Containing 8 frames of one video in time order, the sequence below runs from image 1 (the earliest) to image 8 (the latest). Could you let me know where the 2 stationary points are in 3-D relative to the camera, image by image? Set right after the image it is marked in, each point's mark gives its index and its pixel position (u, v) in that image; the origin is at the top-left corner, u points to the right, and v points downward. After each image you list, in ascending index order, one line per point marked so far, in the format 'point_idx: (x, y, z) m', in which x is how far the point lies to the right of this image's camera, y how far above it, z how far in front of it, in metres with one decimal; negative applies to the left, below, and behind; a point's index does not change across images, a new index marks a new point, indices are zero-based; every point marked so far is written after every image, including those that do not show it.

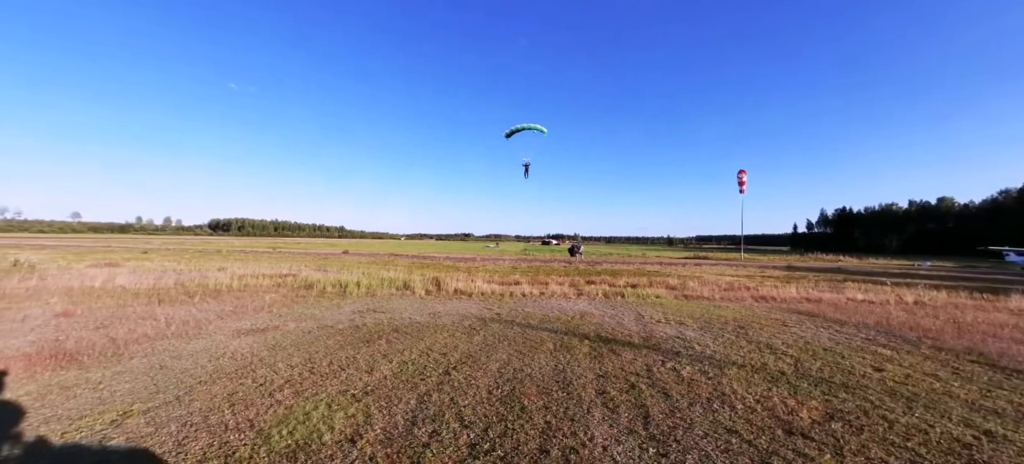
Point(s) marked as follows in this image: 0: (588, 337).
0: (+1.7, -2.4, +7.9) m
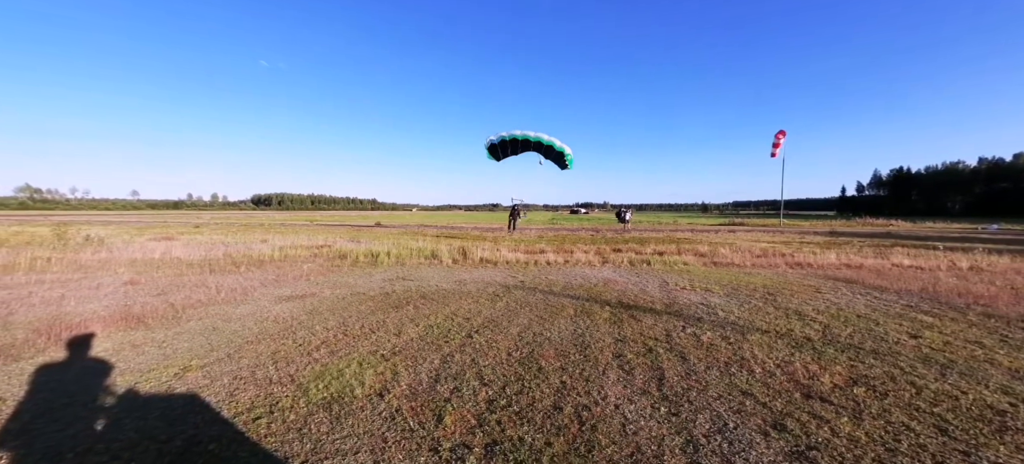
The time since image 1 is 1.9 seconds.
0: (+2.2, -1.7, +8.0) m
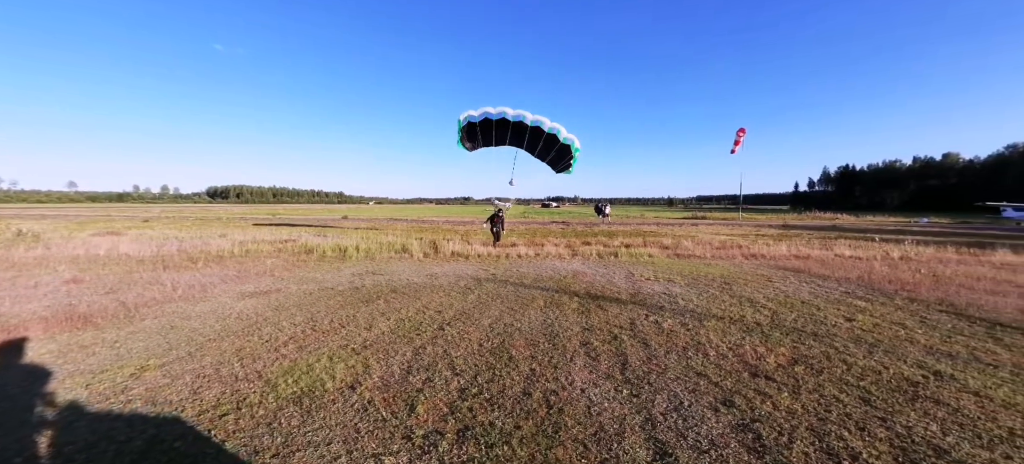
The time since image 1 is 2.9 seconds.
0: (+1.6, -1.5, +8.3) m
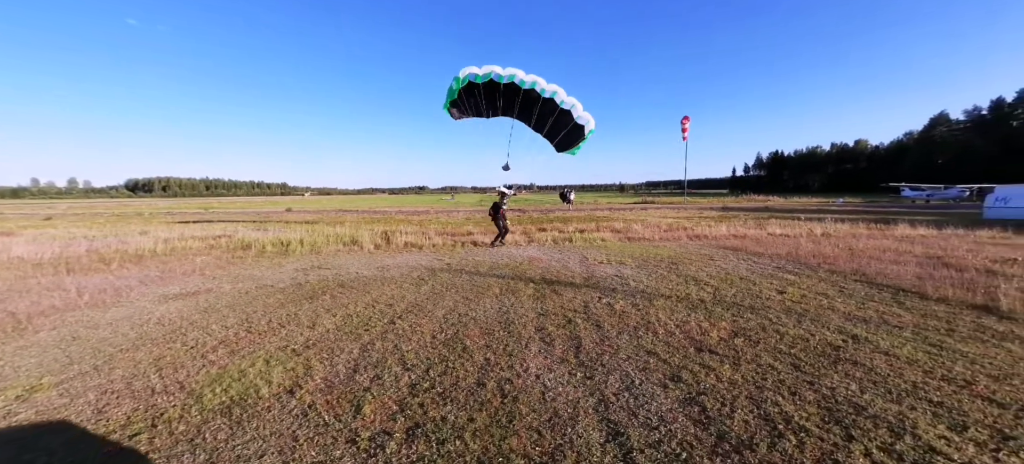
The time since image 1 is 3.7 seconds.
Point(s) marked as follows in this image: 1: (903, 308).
0: (+0.5, -1.2, +8.2) m
1: (+6.7, -1.3, +5.9) m
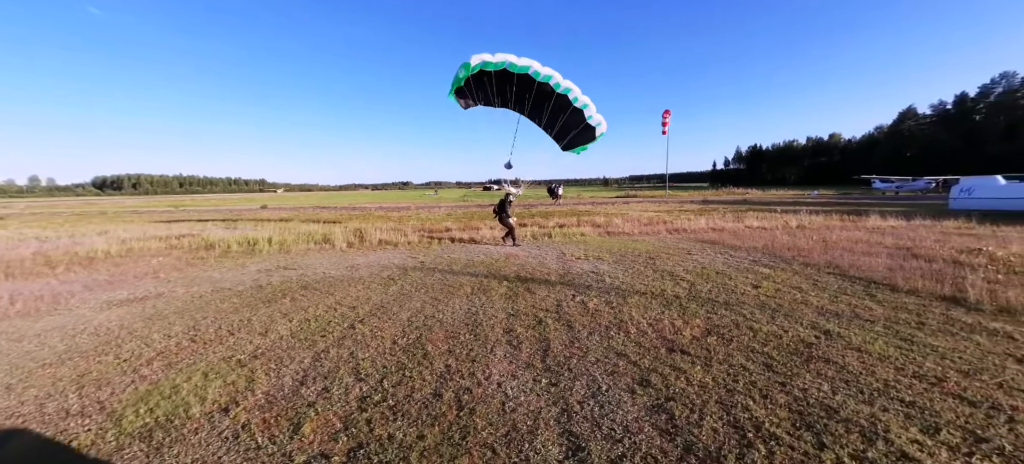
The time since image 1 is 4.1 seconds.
0: (-0.1, -1.1, +7.9) m
1: (+6.2, -1.2, +5.9) m
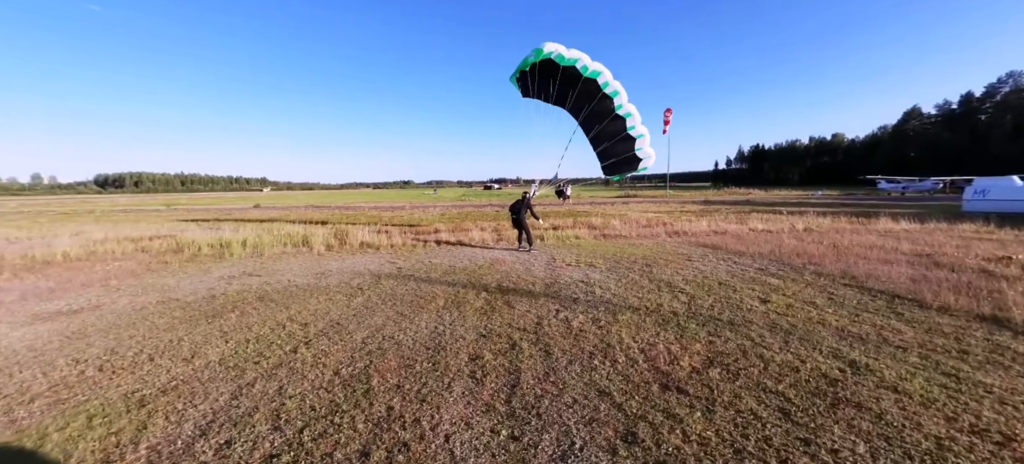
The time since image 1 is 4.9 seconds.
0: (-0.5, -1.2, +7.2) m
1: (+5.8, -1.3, +5.1) m
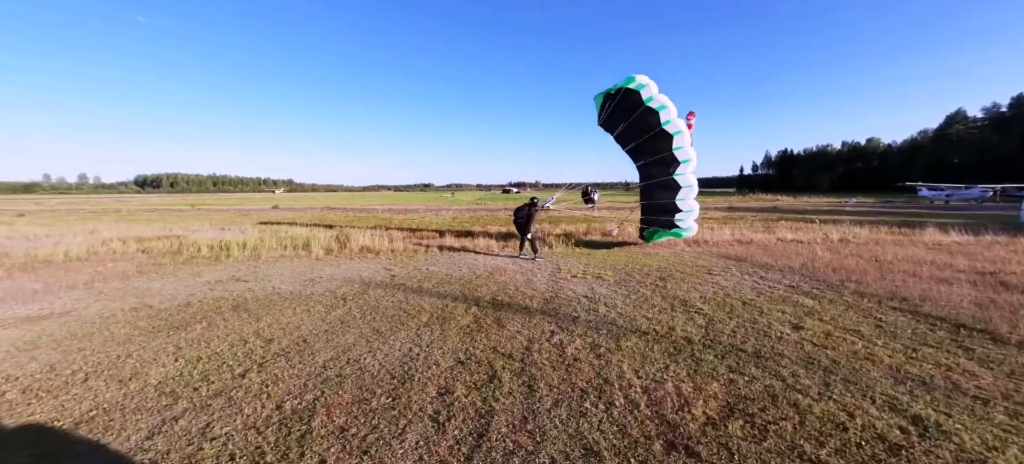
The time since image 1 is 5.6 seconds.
0: (-0.6, -1.3, +6.5) m
1: (+5.5, -1.5, +4.1) m
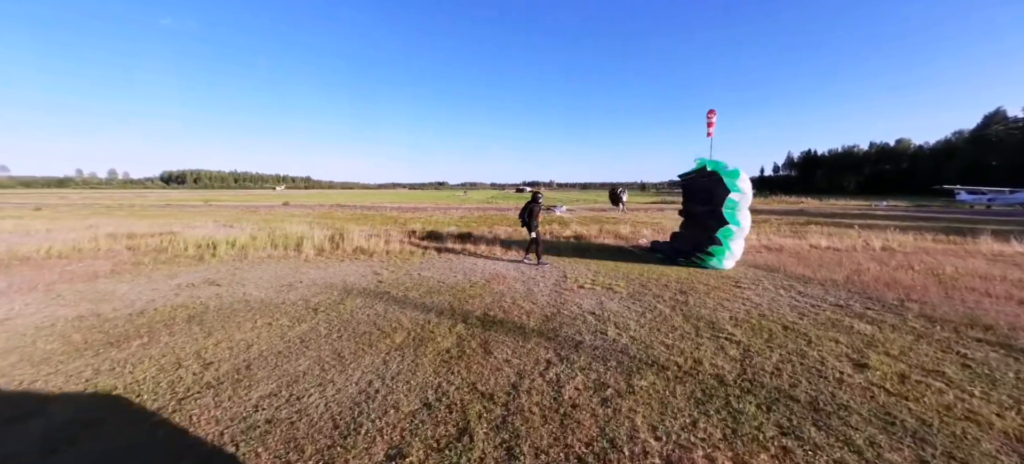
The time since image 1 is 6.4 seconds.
0: (-0.7, -1.4, +5.6) m
1: (+5.3, -1.7, +3.0) m
